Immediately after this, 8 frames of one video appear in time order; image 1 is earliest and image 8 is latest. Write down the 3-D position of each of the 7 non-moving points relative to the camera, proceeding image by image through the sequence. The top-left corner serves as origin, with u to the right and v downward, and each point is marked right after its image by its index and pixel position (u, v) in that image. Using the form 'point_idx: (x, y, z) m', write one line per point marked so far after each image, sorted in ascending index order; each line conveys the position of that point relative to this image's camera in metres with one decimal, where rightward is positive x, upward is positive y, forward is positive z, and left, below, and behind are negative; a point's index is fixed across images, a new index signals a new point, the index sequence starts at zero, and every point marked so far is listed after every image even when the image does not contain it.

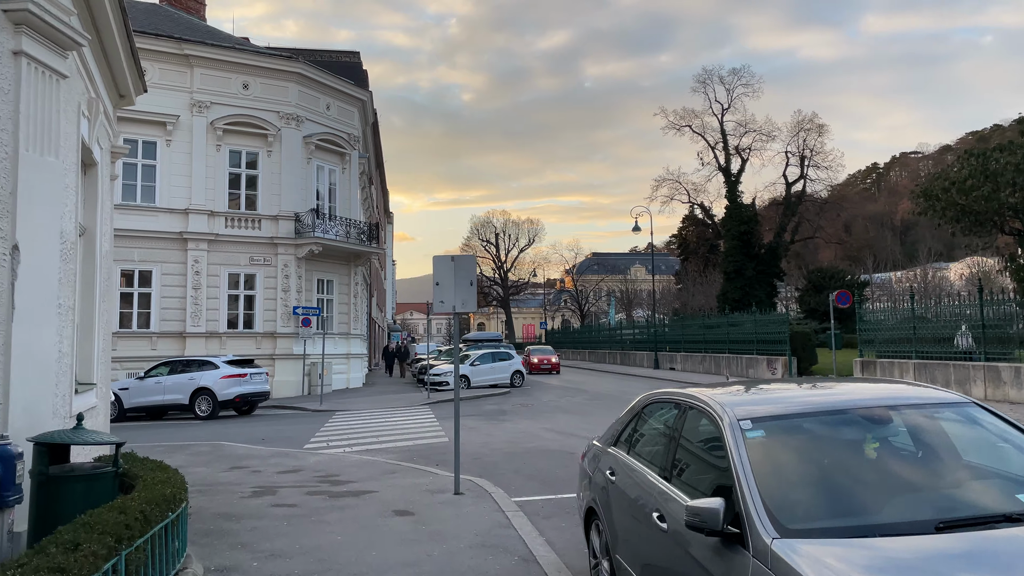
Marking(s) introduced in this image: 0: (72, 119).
0: (-3.3, +1.3, +5.8) m
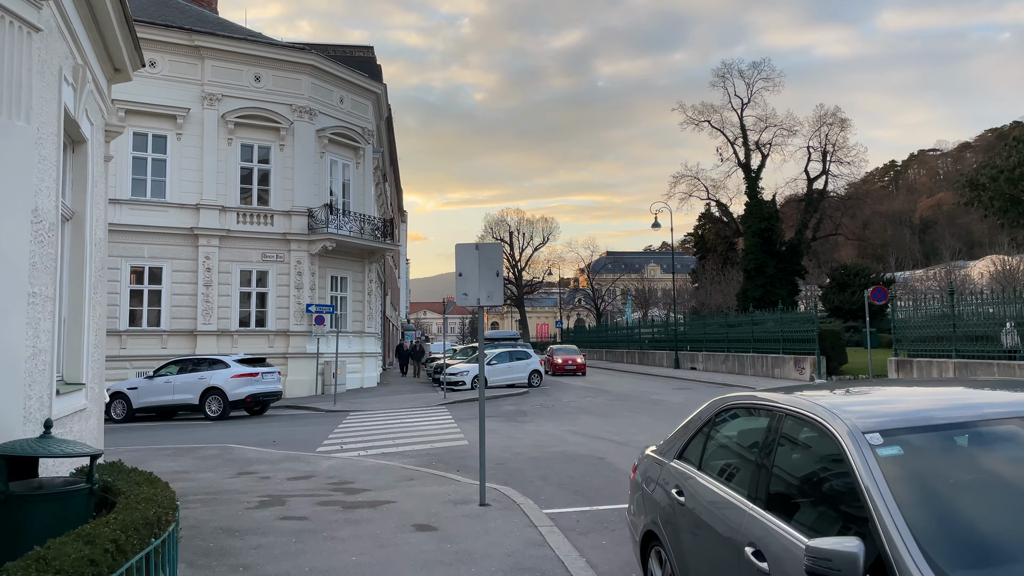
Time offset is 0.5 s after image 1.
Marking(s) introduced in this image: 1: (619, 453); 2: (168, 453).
0: (-3.0, +1.4, +5.1) m
1: (+1.6, -2.4, +11.3) m
2: (-5.2, -2.5, +11.9) m
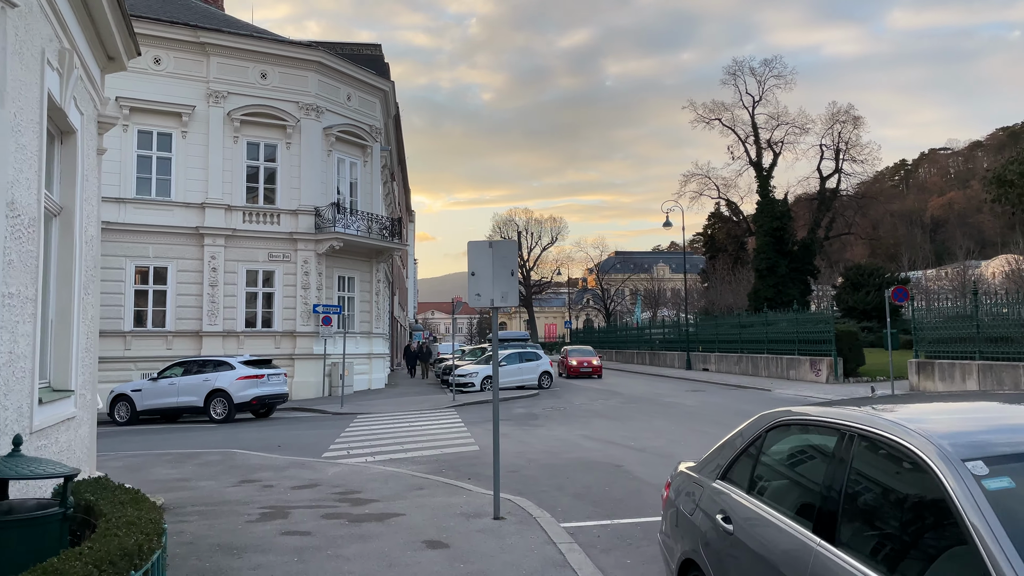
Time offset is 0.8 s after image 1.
0: (-2.9, +1.3, +4.7) m
1: (+1.7, -2.4, +10.9) m
2: (-5.0, -2.5, +11.6) m
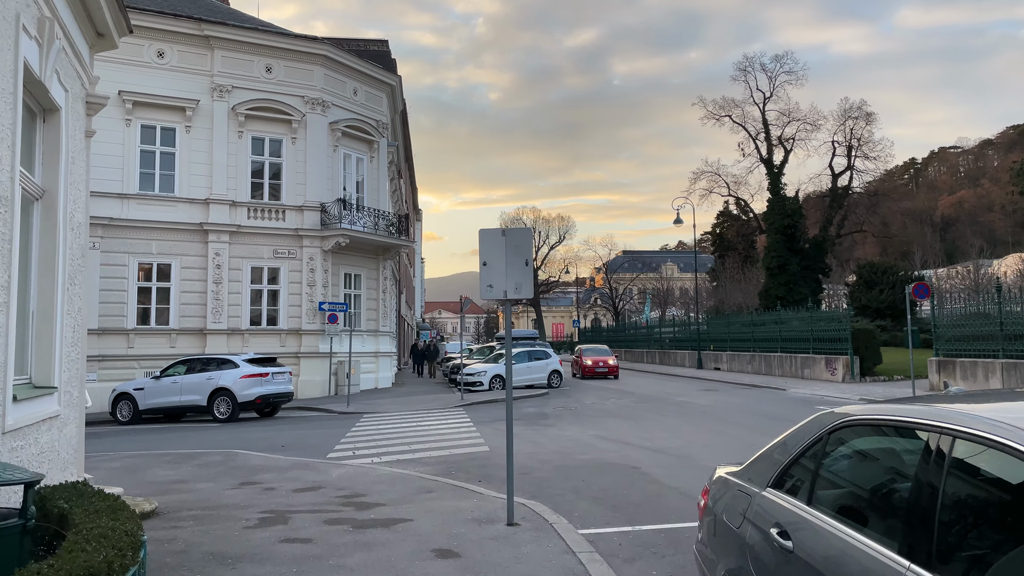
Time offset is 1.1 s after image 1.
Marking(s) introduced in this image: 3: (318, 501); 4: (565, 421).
0: (-2.8, +1.4, +4.3) m
1: (+1.9, -2.3, +10.4) m
2: (-4.9, -2.4, +11.2) m
3: (-2.0, -2.1, +7.9) m
4: (+1.1, -2.7, +16.0) m
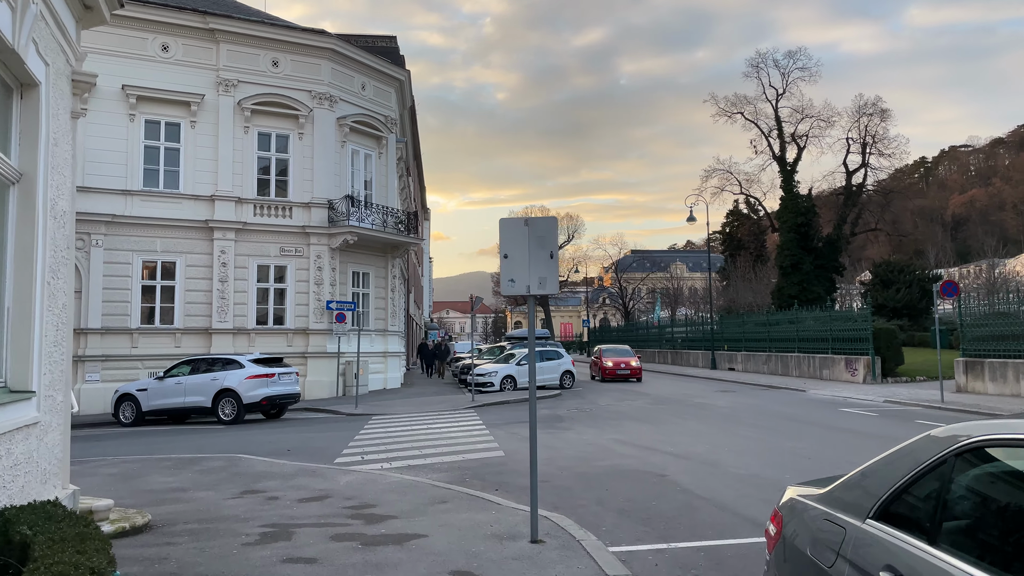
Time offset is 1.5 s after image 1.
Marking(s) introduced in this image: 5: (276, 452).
0: (-2.7, +1.5, +3.8) m
1: (+2.1, -2.3, +9.8) m
2: (-4.6, -2.4, +10.6) m
3: (-1.8, -2.1, +7.4) m
4: (+1.4, -2.7, +15.4) m
5: (-3.7, -2.6, +12.4) m
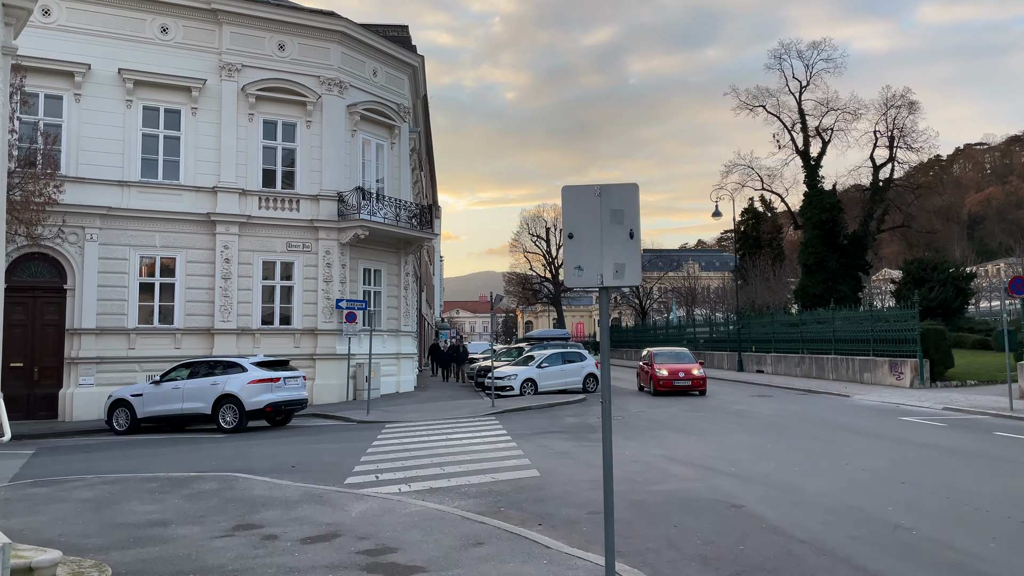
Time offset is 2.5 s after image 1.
0: (-2.3, +1.5, +2.3) m
1: (+2.6, -2.2, +8.3) m
2: (-4.2, -2.3, +9.2) m
3: (-1.3, -2.0, +5.9) m
4: (+1.9, -2.6, +13.9) m
5: (-3.3, -2.5, +11.0) m
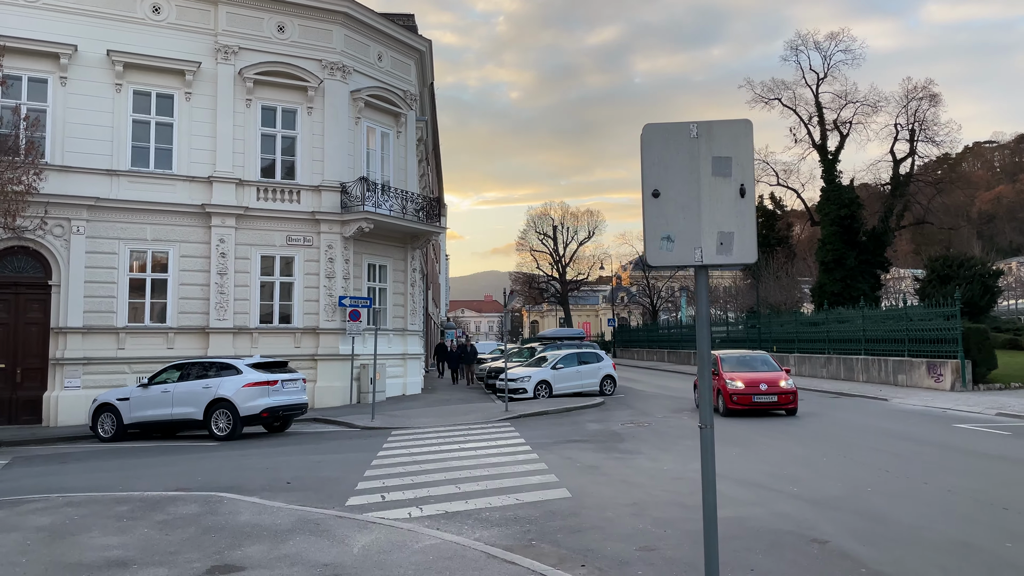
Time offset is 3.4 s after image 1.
0: (-2.0, +1.6, +1.0) m
1: (+2.9, -2.1, +7.0) m
2: (-3.9, -2.2, +7.9) m
3: (-1.1, -2.0, +4.6) m
4: (+2.2, -2.5, +12.5) m
5: (-3.0, -2.4, +9.7) m
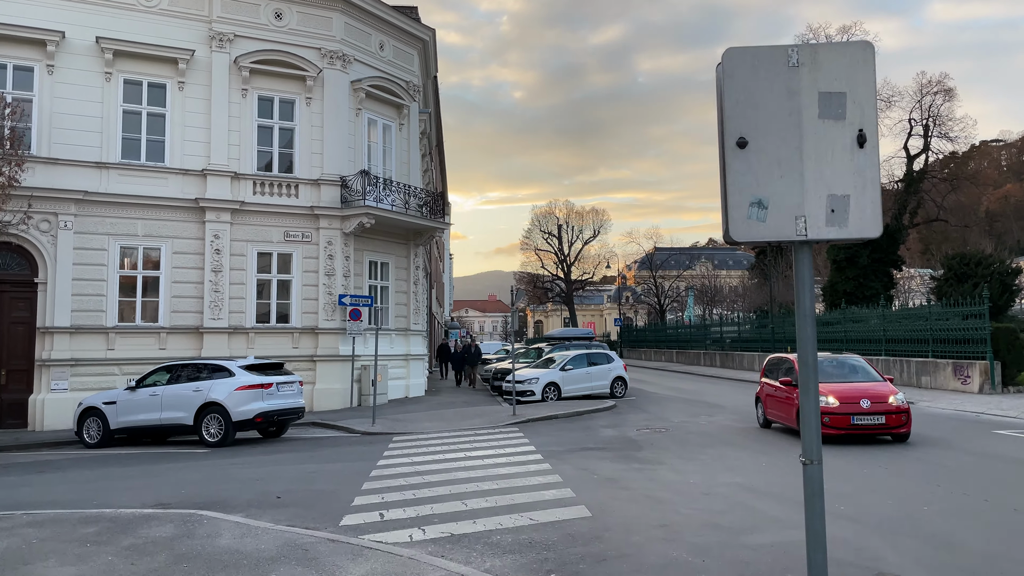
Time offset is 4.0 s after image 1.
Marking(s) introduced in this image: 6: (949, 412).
0: (-1.9, +1.7, +0.1) m
1: (+3.0, -2.0, +6.1) m
2: (-3.8, -2.2, +7.0) m
3: (-1.0, -1.9, +3.7) m
4: (+2.3, -2.4, +11.6) m
5: (-2.8, -2.4, +8.8) m
6: (+9.6, -2.7, +17.1) m
